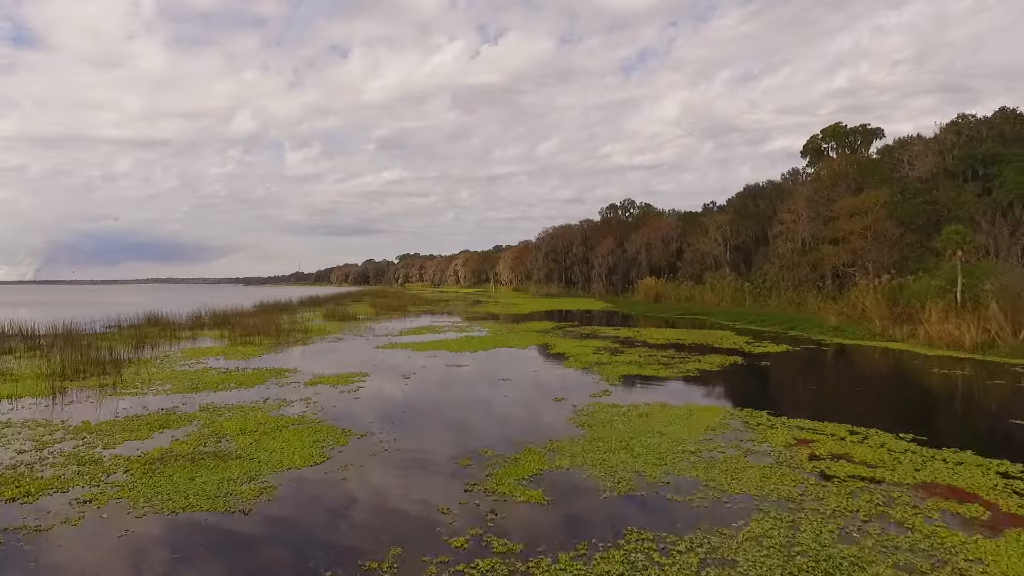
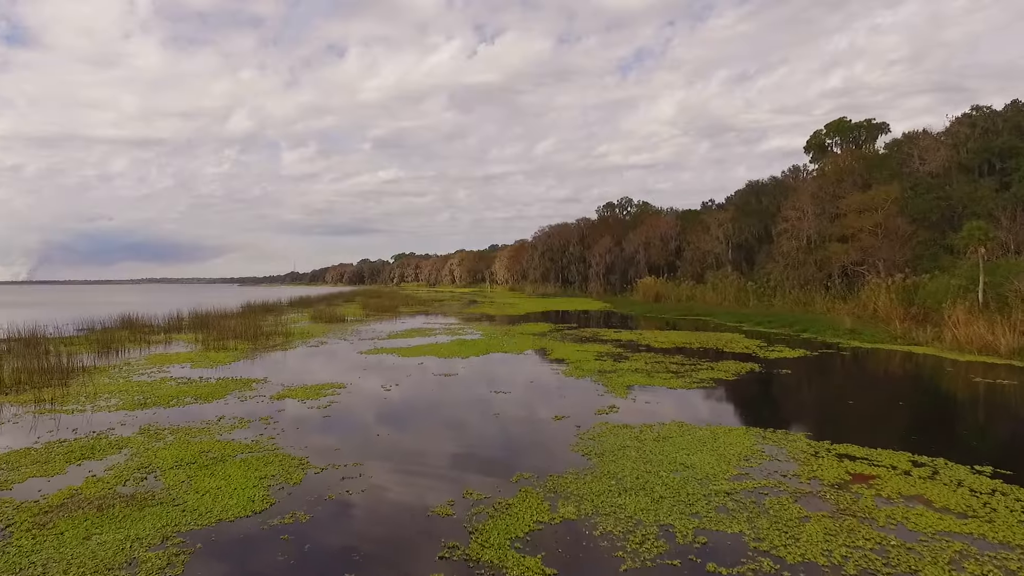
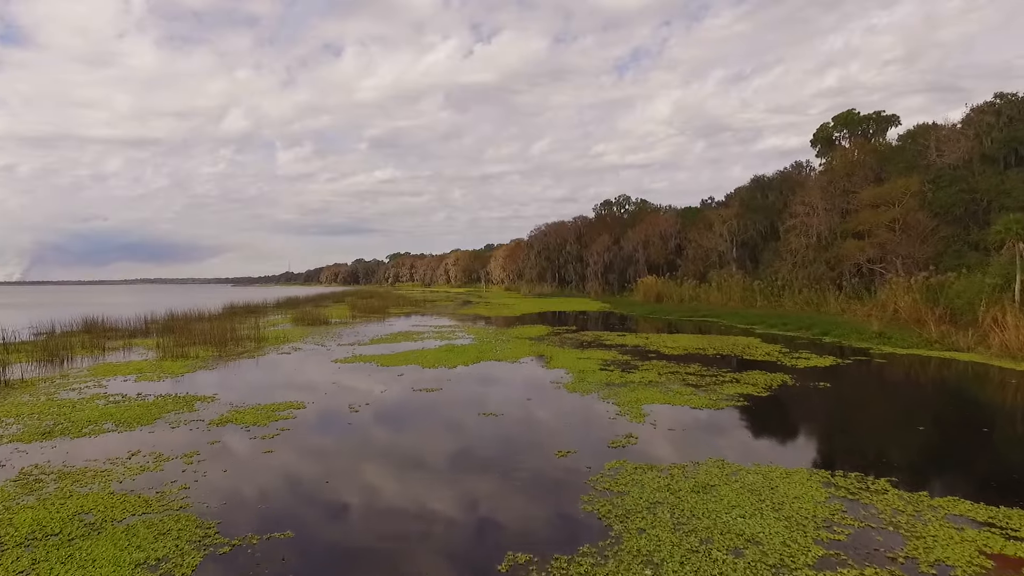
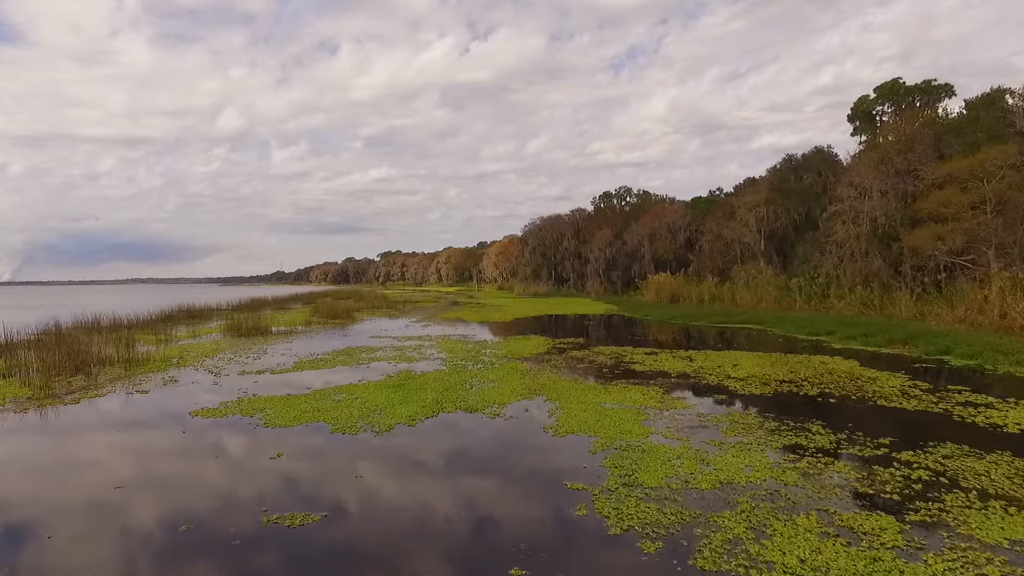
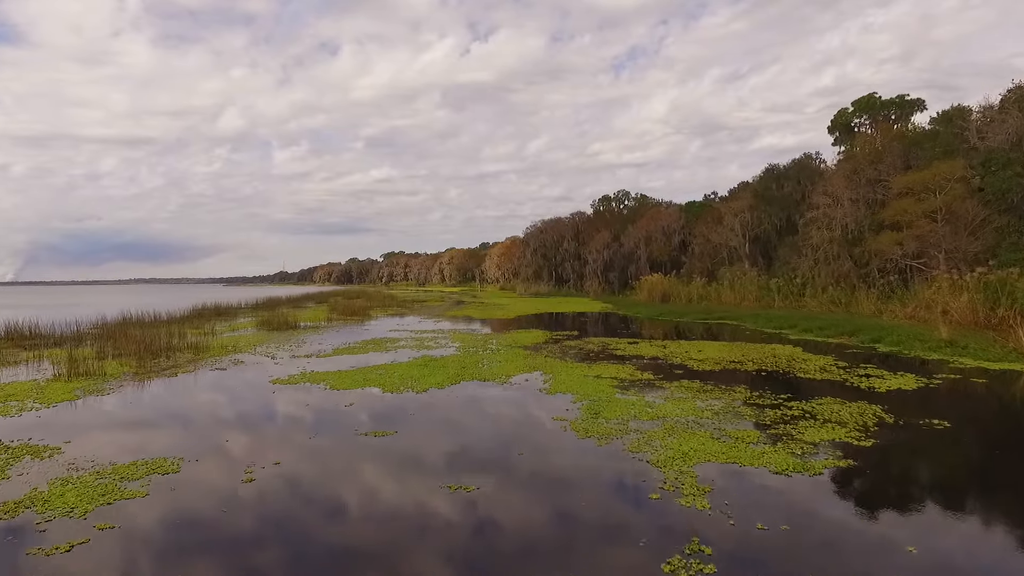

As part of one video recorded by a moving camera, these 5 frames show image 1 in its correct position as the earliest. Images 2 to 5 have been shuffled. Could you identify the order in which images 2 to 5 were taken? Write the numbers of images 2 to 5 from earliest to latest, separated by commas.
2, 3, 5, 4
